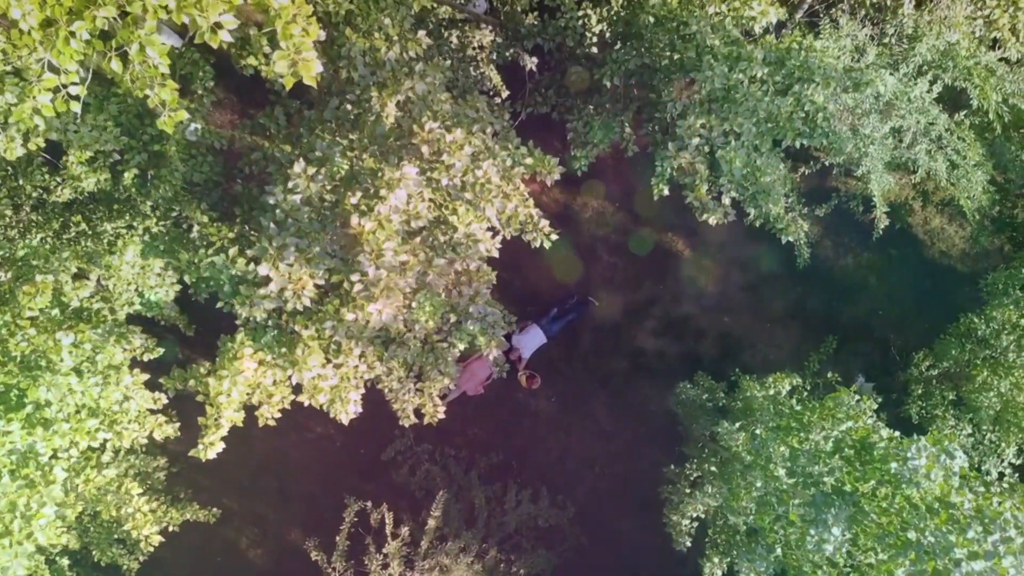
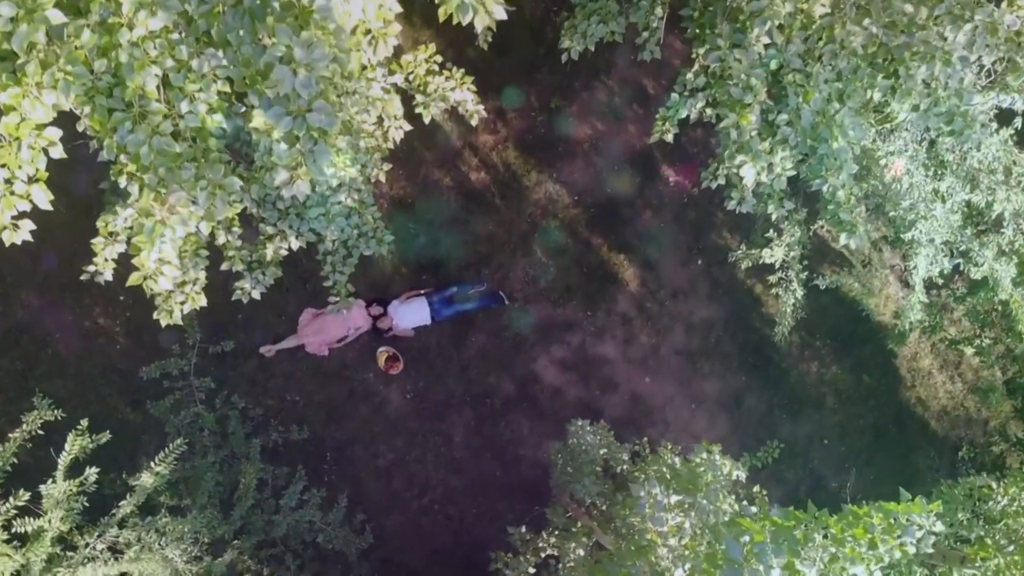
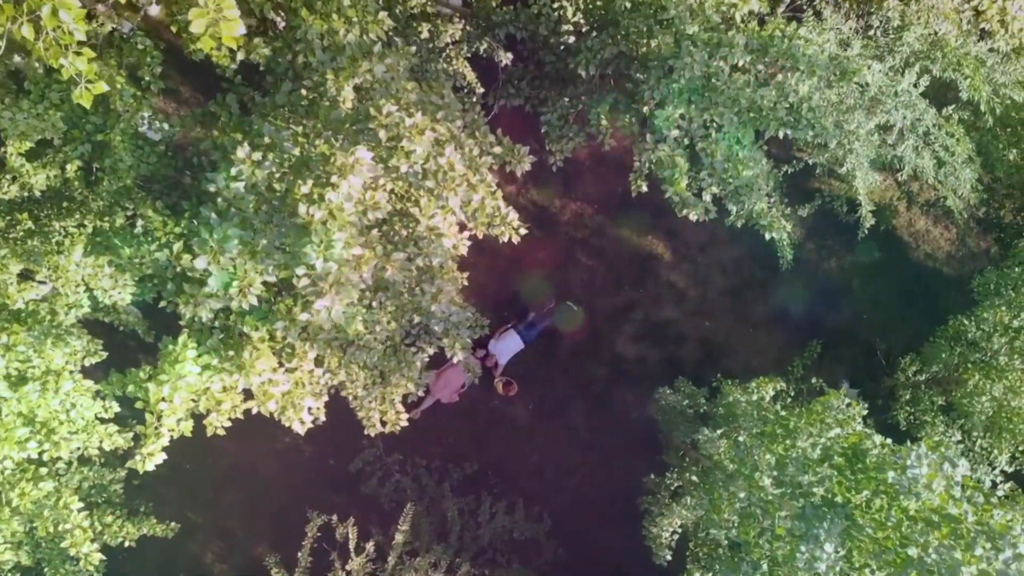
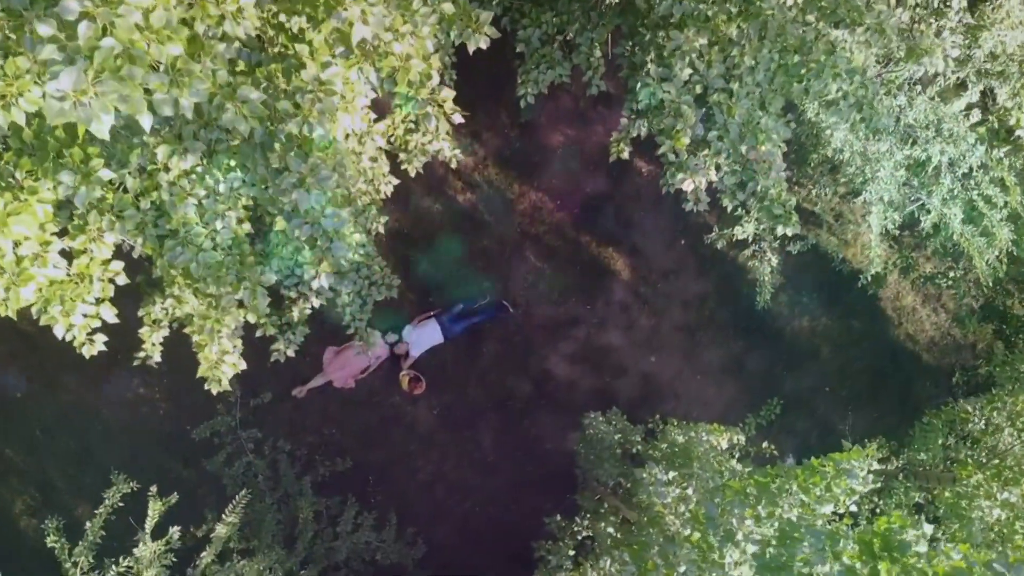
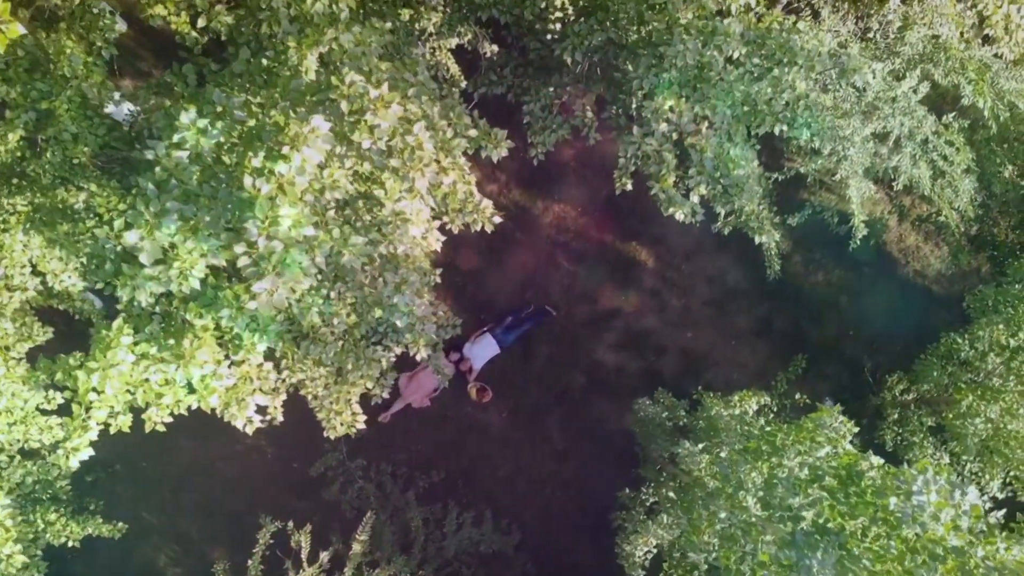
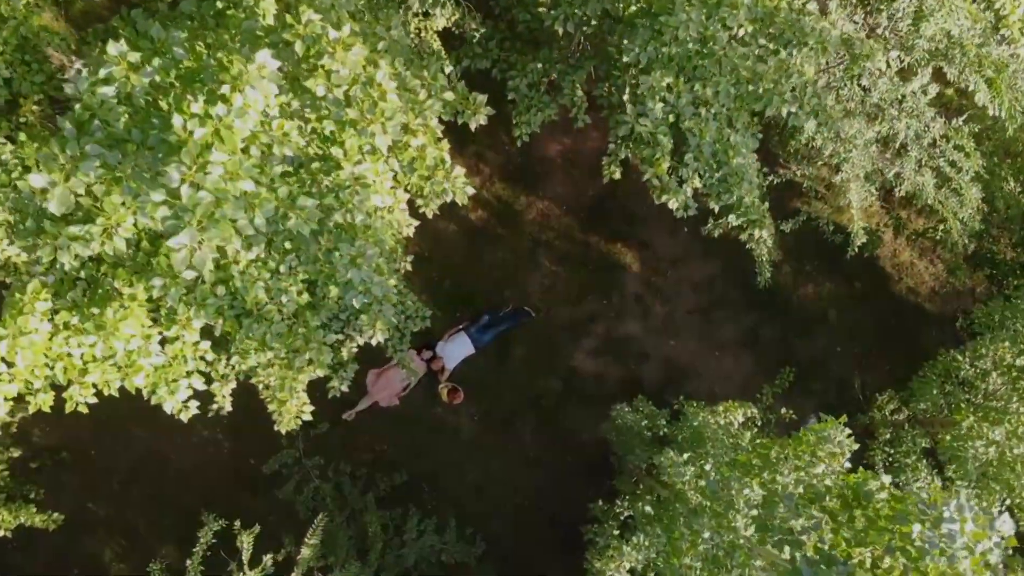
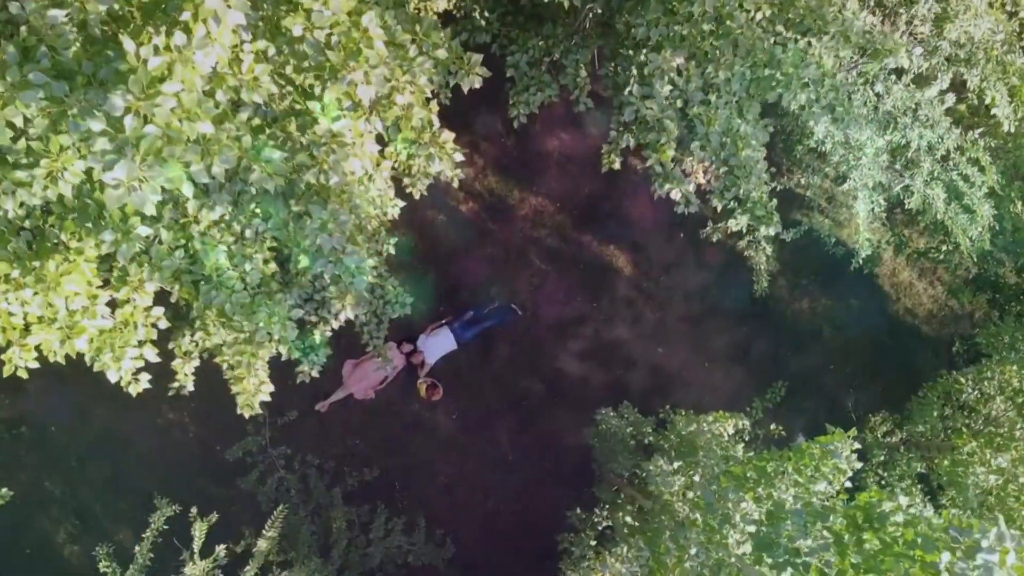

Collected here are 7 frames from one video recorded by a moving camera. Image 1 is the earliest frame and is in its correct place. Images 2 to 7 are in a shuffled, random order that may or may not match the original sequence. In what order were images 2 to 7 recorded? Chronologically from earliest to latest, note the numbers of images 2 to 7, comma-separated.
3, 5, 6, 7, 4, 2
